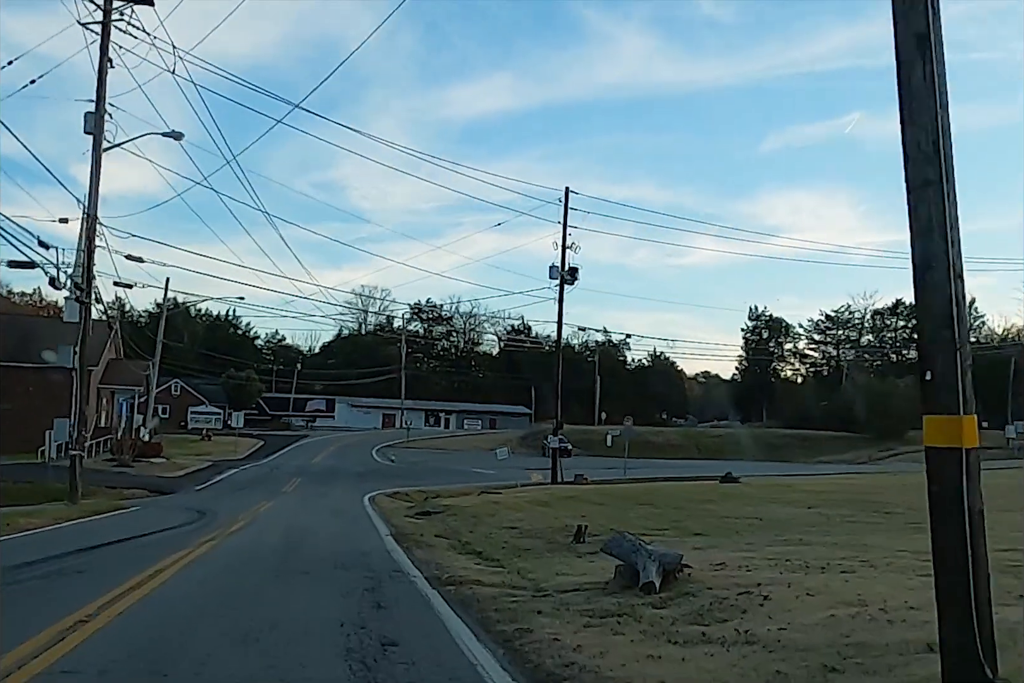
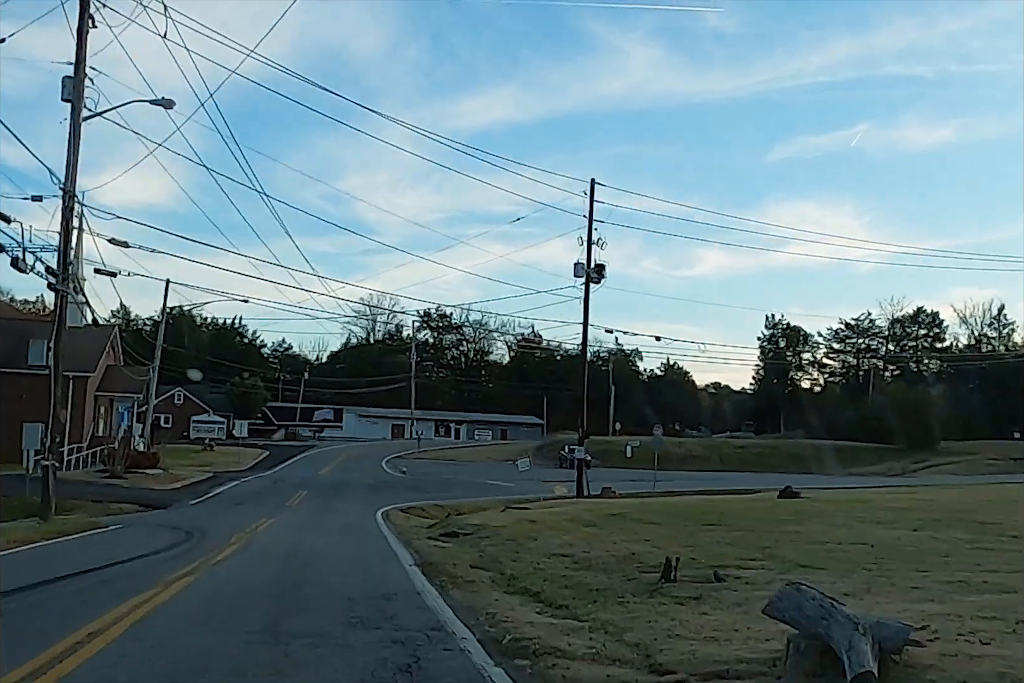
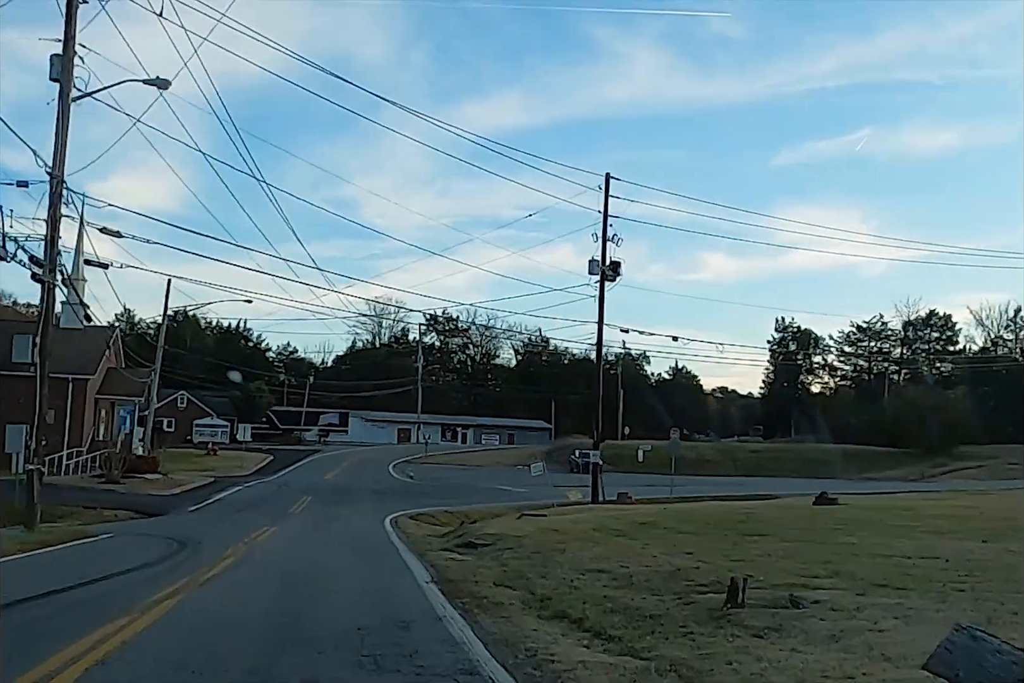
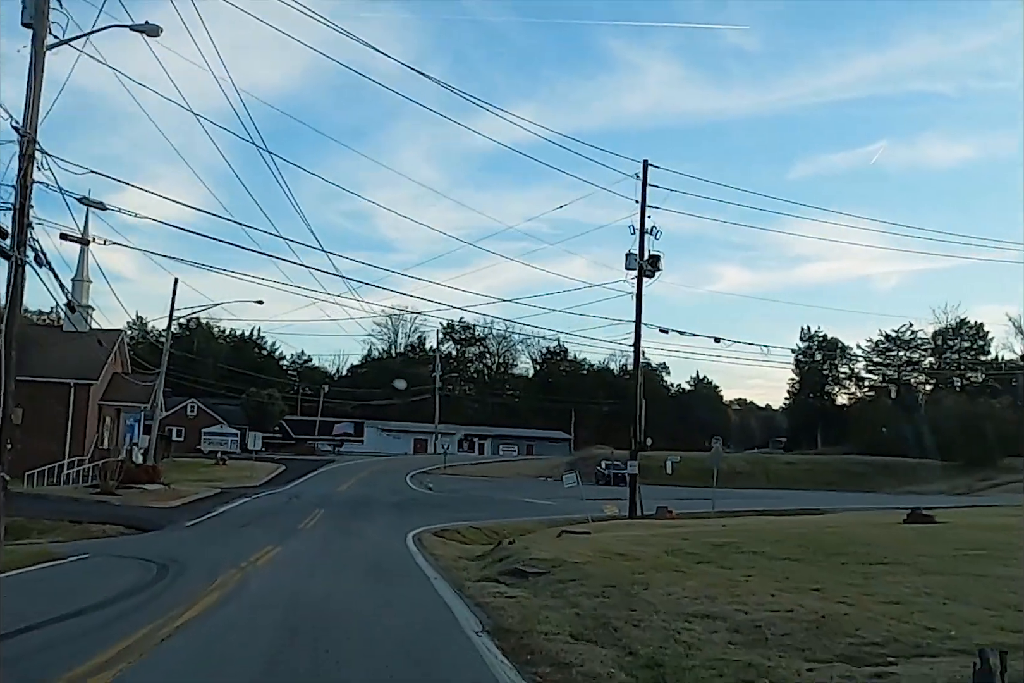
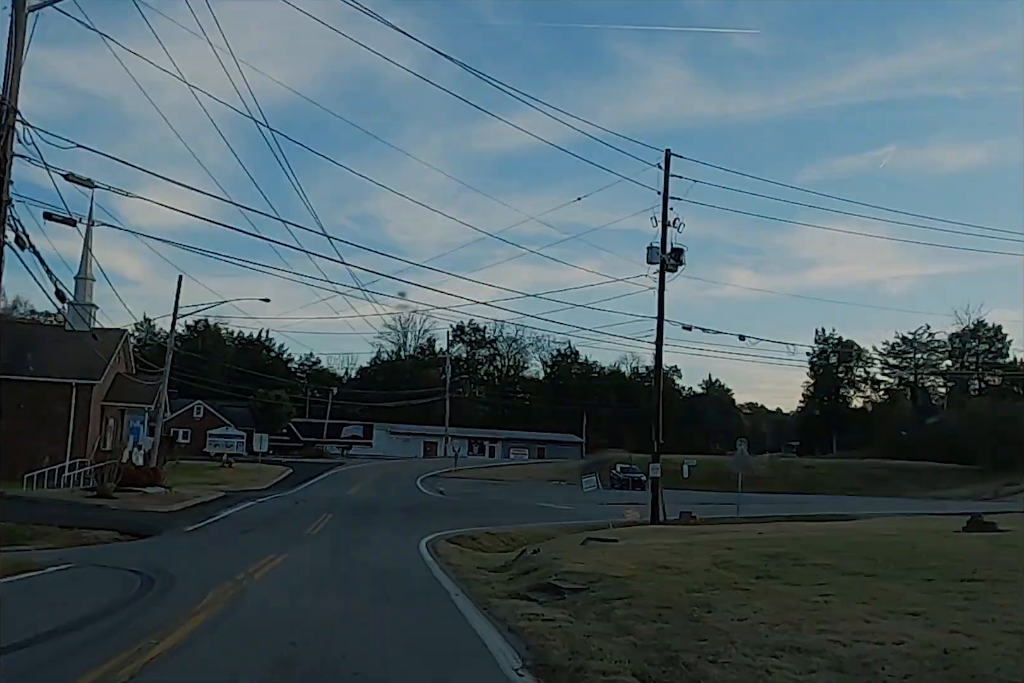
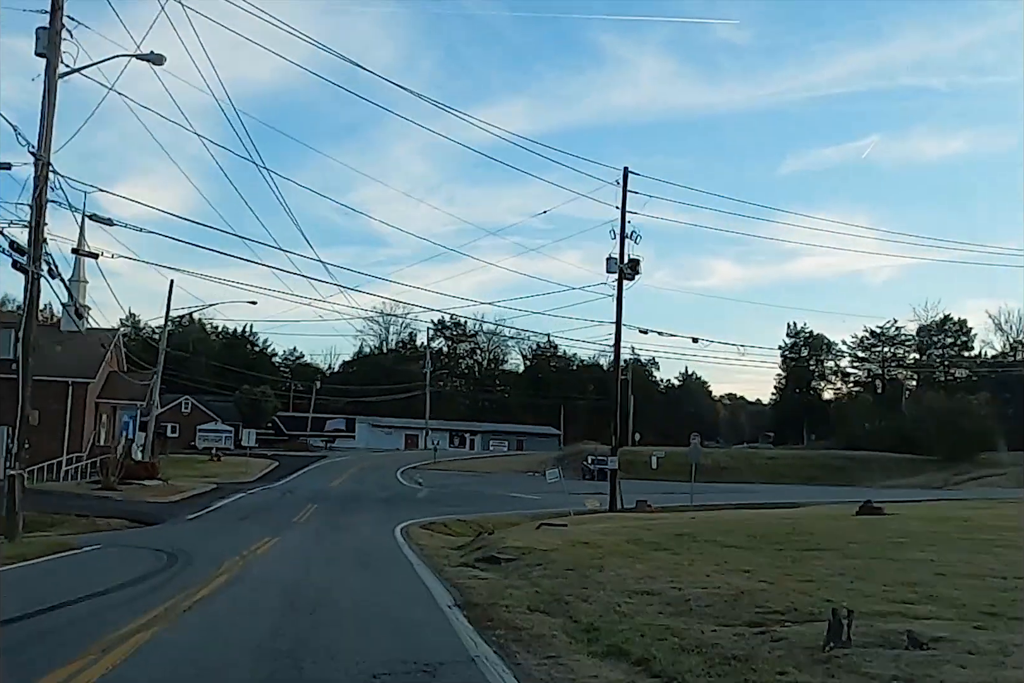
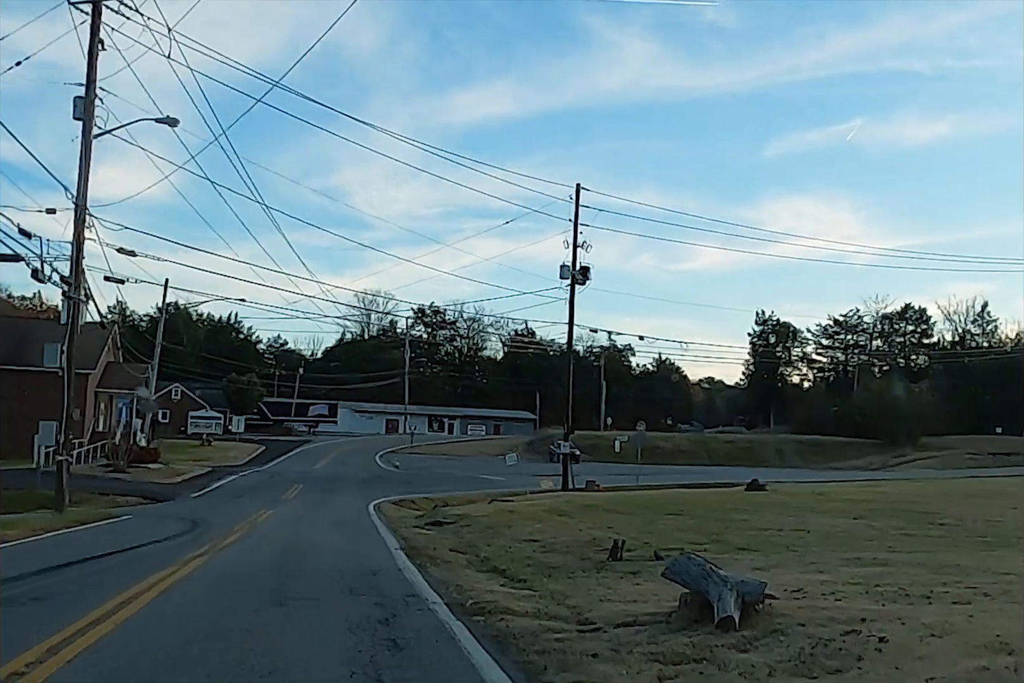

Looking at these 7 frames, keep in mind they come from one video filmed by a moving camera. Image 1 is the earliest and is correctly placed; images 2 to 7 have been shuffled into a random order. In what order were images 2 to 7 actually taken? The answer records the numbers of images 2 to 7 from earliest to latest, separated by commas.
7, 2, 3, 6, 4, 5
